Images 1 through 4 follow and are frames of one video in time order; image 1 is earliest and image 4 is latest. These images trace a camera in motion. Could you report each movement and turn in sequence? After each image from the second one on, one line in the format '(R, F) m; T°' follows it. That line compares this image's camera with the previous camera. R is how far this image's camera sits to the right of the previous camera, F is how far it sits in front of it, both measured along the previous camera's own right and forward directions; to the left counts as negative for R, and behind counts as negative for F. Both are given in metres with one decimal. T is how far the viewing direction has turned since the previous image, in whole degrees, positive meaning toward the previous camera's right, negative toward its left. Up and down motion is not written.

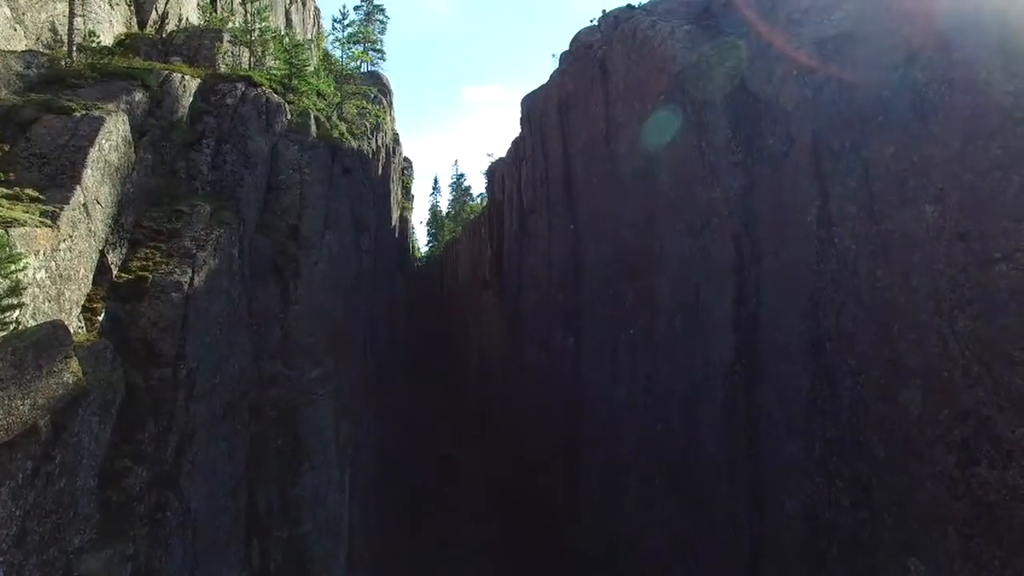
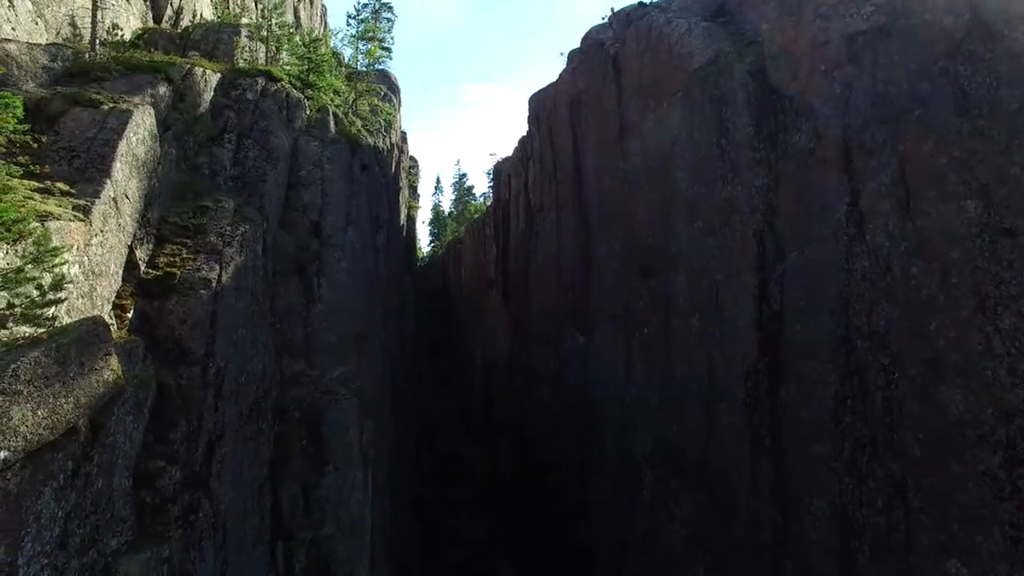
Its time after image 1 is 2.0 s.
(-0.6, +0.3) m; 0°
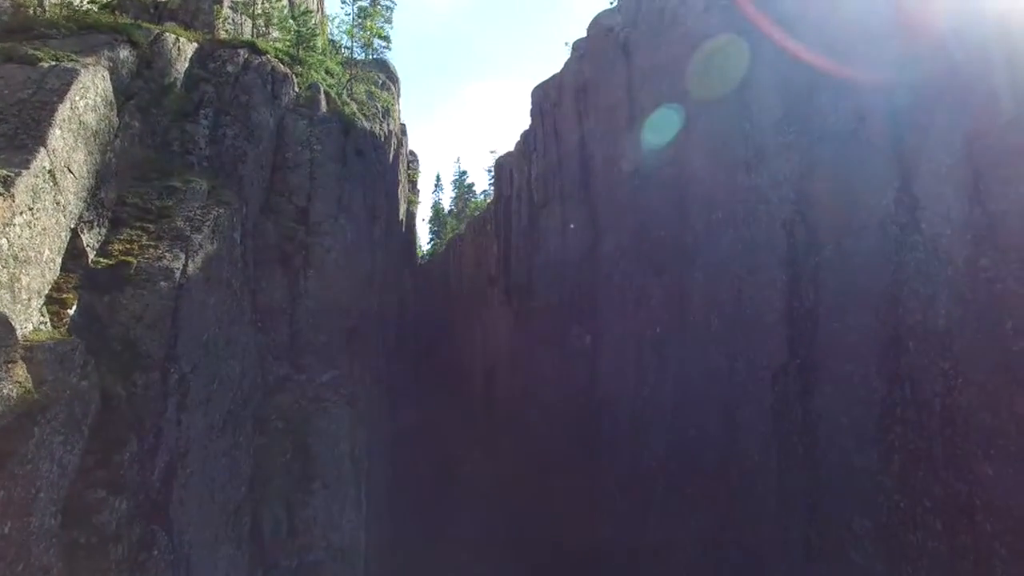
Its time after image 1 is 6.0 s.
(-0.2, +2.2) m; 0°
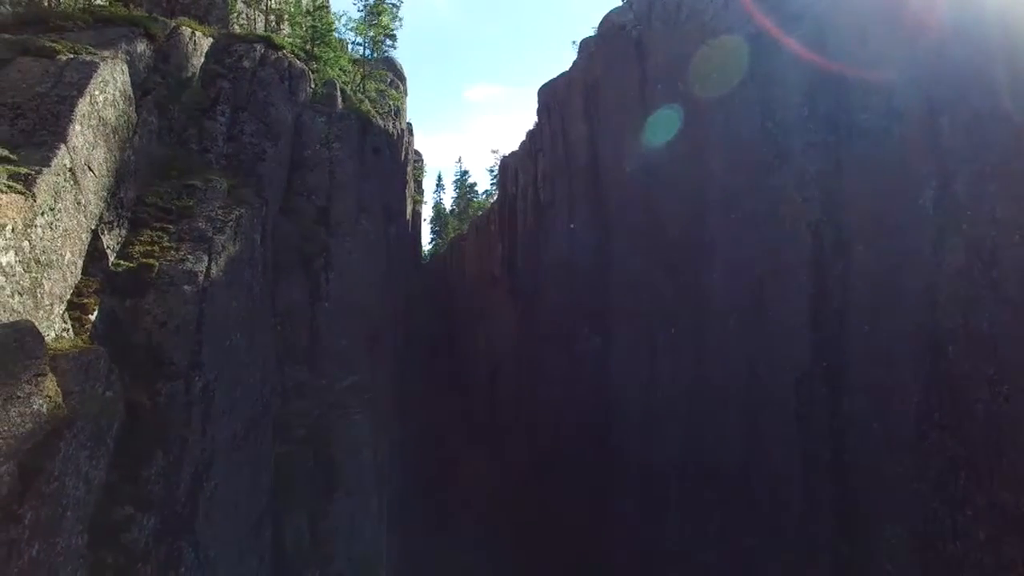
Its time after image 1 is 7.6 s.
(-0.6, +0.6) m; 0°
